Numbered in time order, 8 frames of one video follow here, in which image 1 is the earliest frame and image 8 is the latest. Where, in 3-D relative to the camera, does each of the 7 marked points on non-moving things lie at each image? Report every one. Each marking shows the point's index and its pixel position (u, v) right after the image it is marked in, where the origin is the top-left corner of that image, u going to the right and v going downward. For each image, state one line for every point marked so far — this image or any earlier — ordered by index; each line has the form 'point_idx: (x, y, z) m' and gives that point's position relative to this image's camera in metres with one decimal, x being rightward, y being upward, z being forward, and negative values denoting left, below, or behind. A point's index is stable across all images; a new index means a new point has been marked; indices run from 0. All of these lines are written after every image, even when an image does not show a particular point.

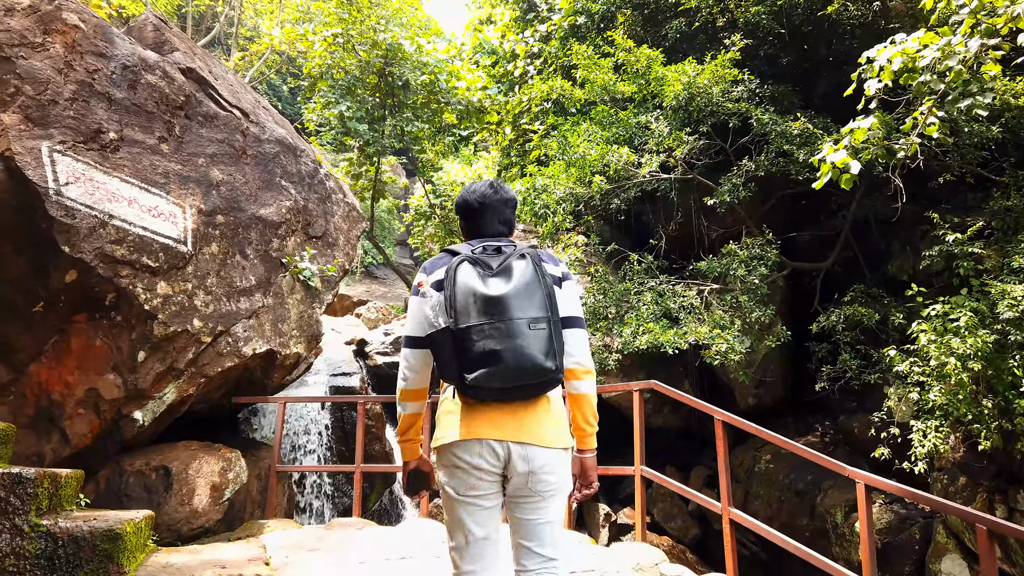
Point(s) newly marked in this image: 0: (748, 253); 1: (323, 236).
0: (+2.2, +0.3, +7.3) m
1: (-1.4, +0.4, +5.7) m
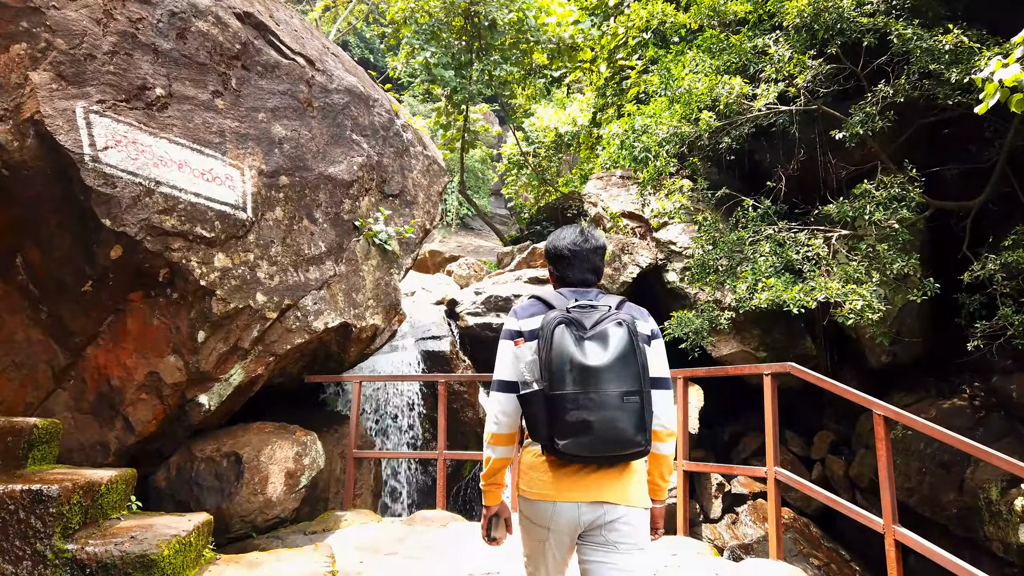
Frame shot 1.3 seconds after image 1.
0: (+3.1, +0.8, +6.3) m
1: (-0.8, +0.7, +5.2) m
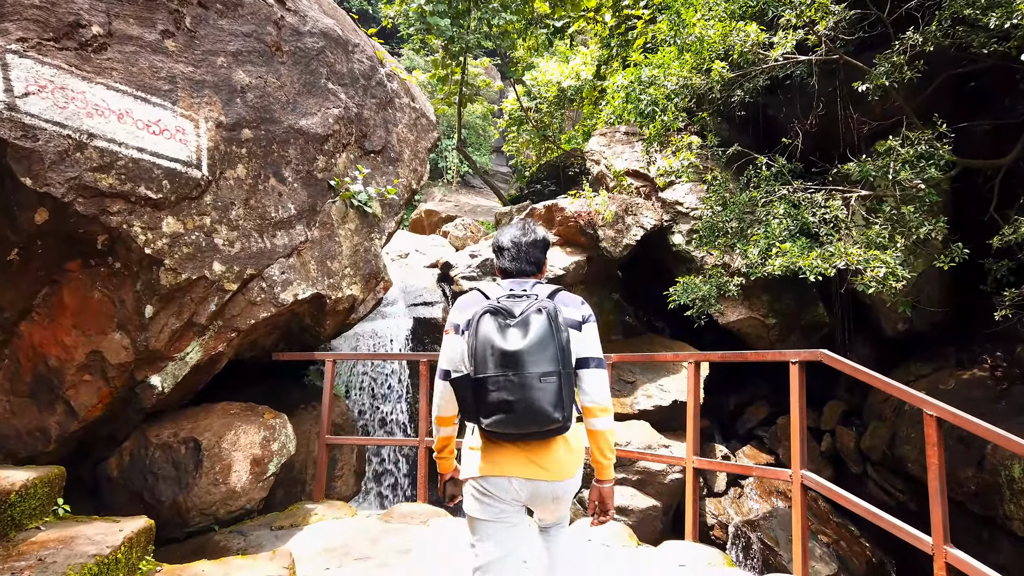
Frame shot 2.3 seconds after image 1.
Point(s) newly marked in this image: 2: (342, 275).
0: (+3.0, +1.0, +5.8) m
1: (-0.8, +0.9, +4.8) m
2: (-0.9, +0.1, +4.1) m
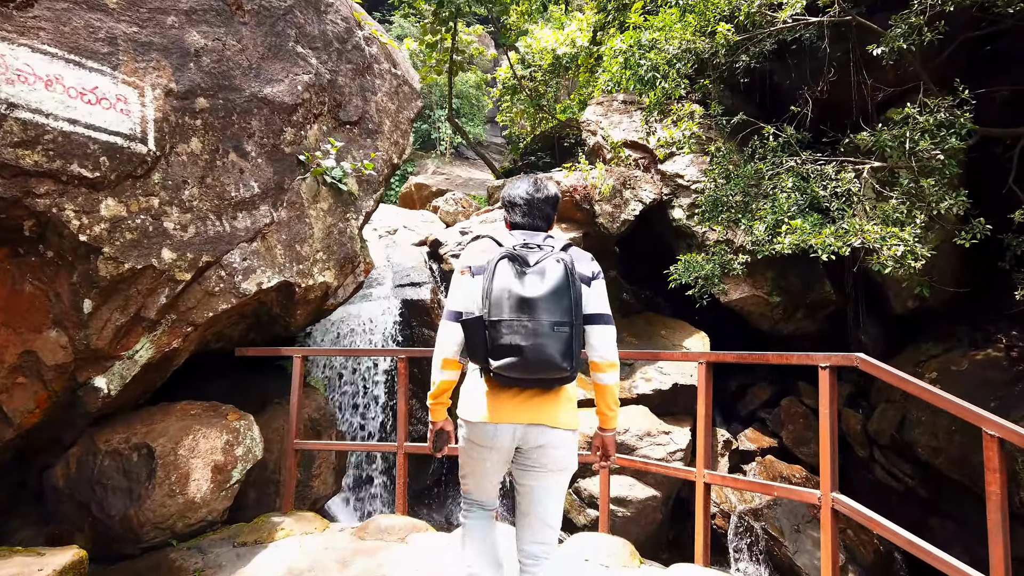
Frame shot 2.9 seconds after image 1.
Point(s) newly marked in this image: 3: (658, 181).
0: (+3.0, +1.2, +5.4) m
1: (-0.9, +1.0, +4.3) m
2: (-1.0, +0.1, +3.8) m
3: (+1.5, +1.1, +7.8) m
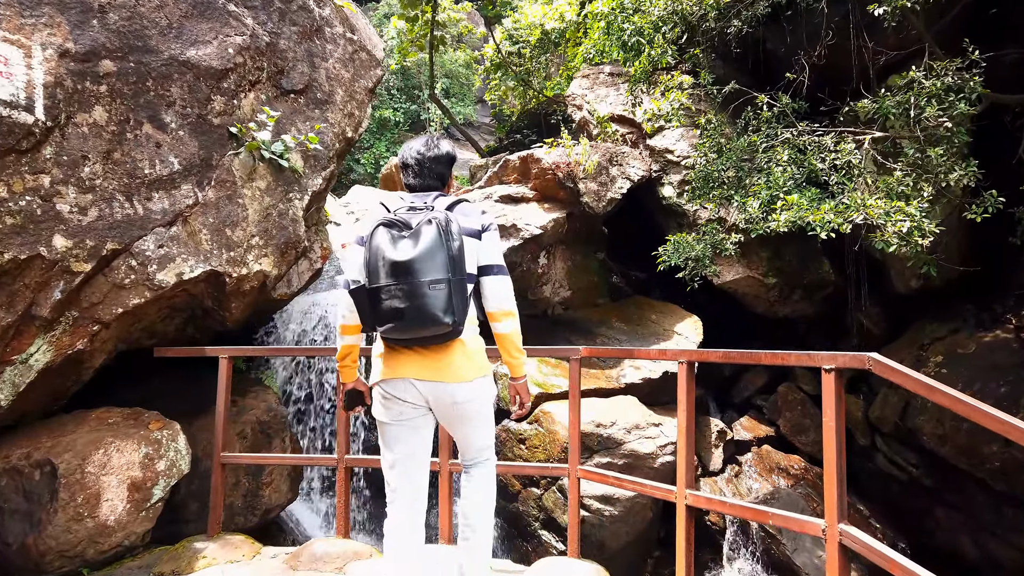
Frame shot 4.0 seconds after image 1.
0: (+2.8, +1.3, +4.9) m
1: (-1.1, +1.0, +3.9) m
2: (-1.1, +0.2, +3.3) m
3: (+1.3, +1.3, +7.4) m
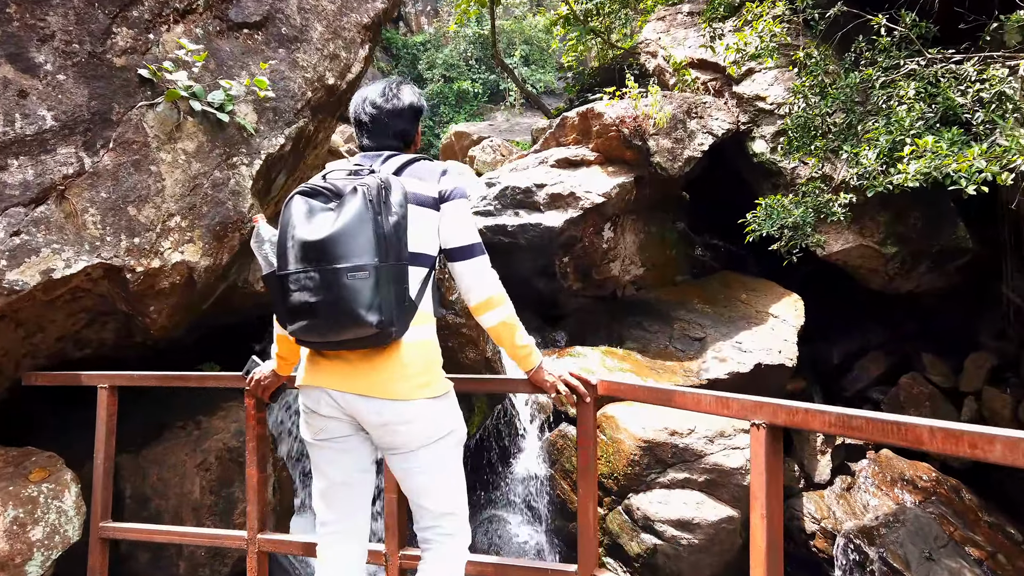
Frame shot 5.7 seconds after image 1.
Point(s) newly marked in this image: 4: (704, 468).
0: (+2.9, +1.5, +3.6) m
1: (-1.0, +1.0, +3.0) m
2: (-1.1, +0.2, +2.5) m
3: (+1.8, +1.5, +6.2) m
4: (+1.2, -1.1, +4.6) m
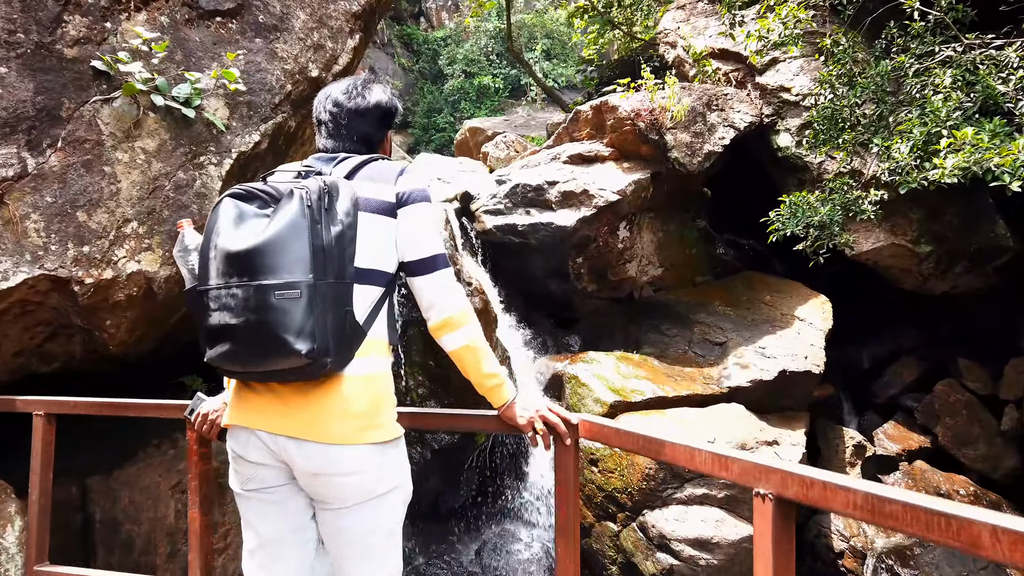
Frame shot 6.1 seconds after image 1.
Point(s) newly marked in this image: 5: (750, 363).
0: (+2.9, +1.4, +3.2) m
1: (-1.0, +1.0, +2.8) m
2: (-1.1, +0.2, +2.3) m
3: (+1.9, +1.5, +5.9) m
4: (+1.2, -1.1, +4.3) m
5: (+1.6, -0.5, +5.2) m
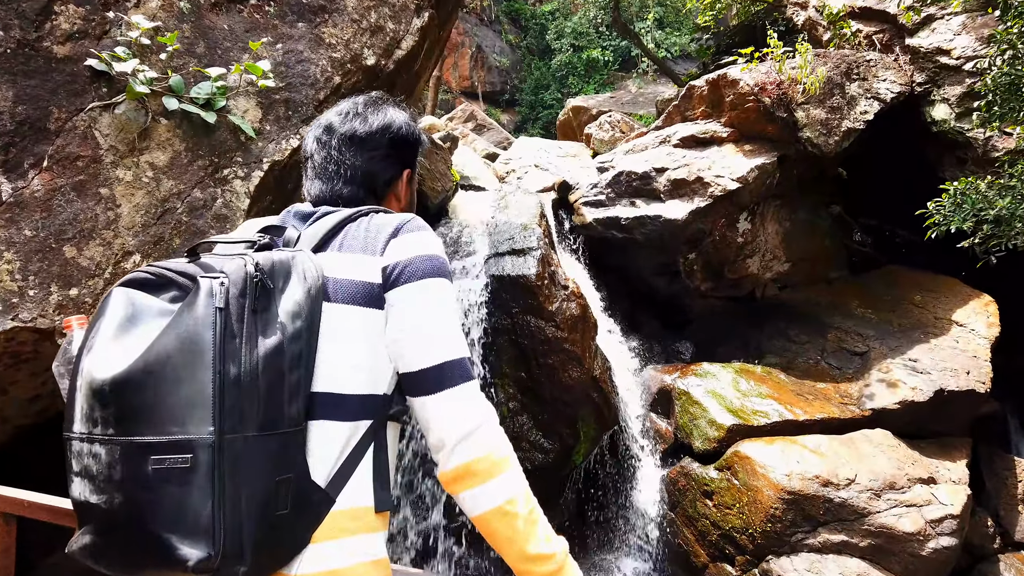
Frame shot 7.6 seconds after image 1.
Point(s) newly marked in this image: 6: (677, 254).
0: (+3.2, +1.4, +2.2) m
1: (-0.7, +0.9, +2.3) m
2: (-0.9, 0.0, +1.9) m
3: (+2.6, +1.5, +5.0) m
4: (+1.7, -1.2, +3.6) m
5: (+2.2, -0.5, +4.4) m
6: (+1.1, +0.2, +5.3) m
